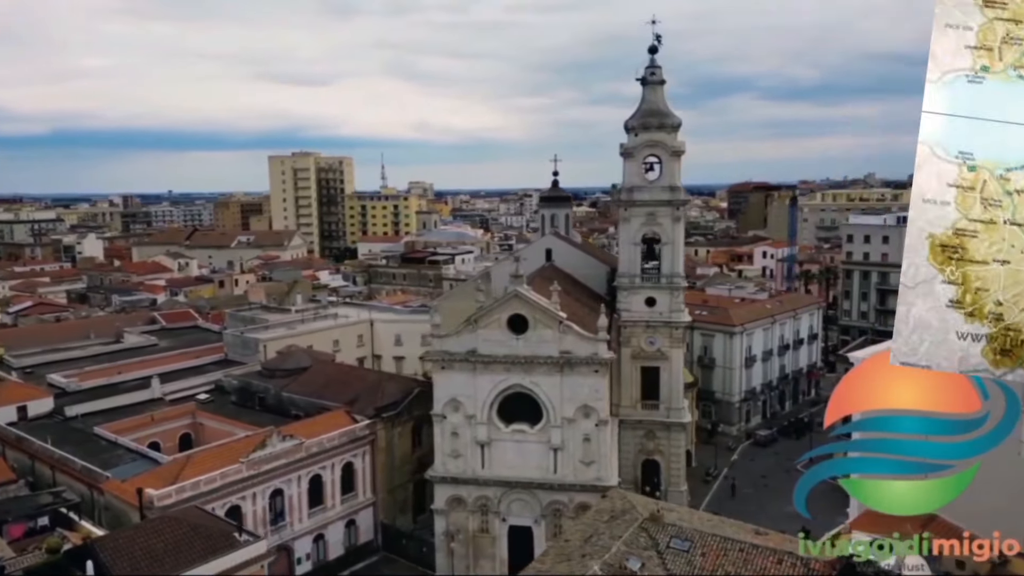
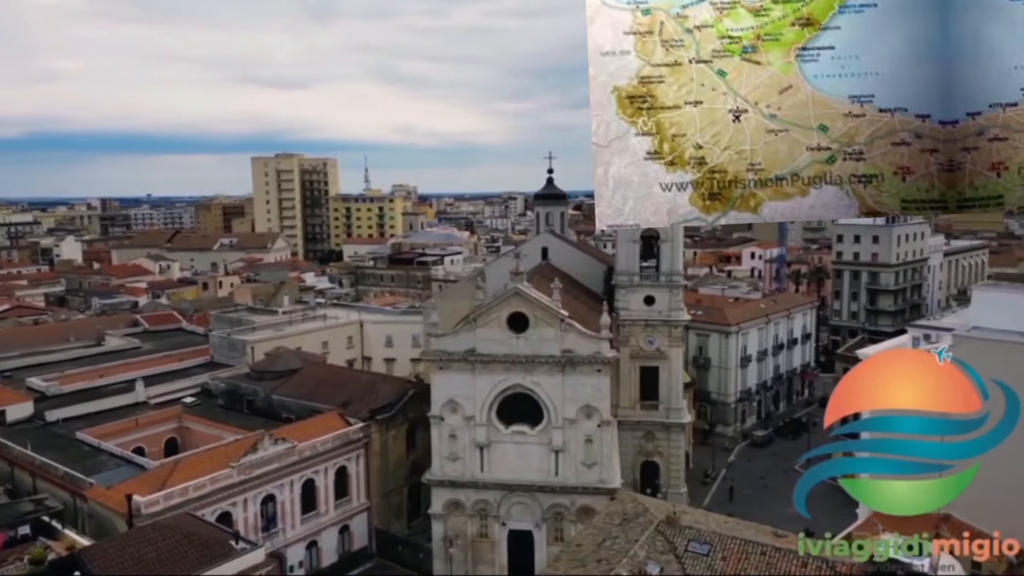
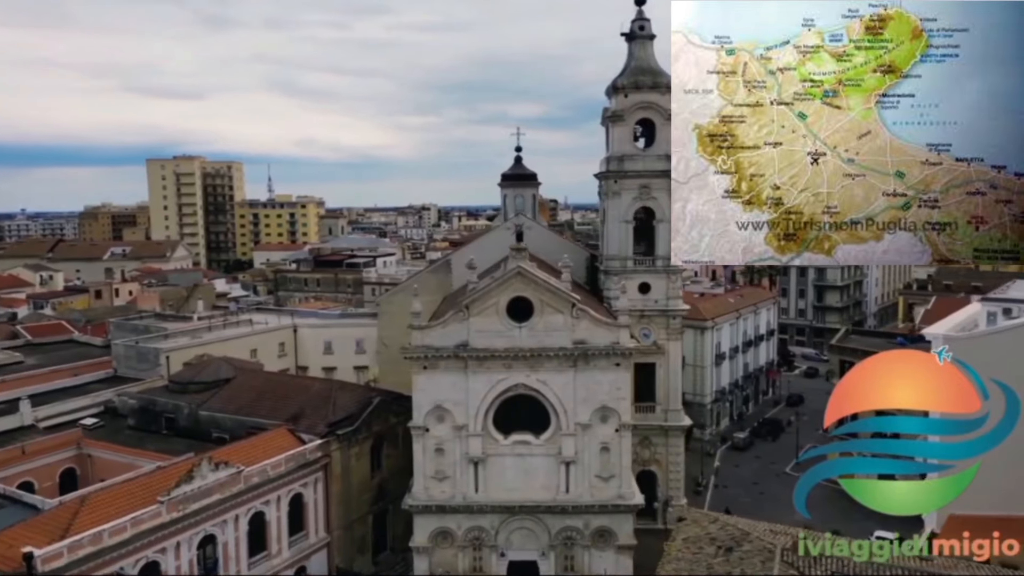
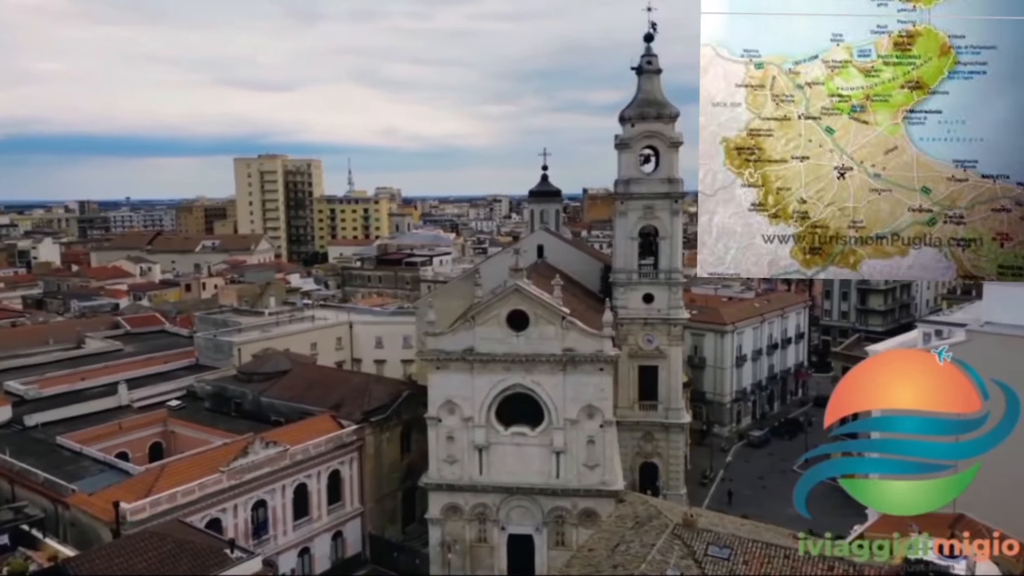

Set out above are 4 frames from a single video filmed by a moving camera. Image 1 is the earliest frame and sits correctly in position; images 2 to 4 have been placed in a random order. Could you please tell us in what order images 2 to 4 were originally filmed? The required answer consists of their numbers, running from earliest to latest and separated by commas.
2, 4, 3
